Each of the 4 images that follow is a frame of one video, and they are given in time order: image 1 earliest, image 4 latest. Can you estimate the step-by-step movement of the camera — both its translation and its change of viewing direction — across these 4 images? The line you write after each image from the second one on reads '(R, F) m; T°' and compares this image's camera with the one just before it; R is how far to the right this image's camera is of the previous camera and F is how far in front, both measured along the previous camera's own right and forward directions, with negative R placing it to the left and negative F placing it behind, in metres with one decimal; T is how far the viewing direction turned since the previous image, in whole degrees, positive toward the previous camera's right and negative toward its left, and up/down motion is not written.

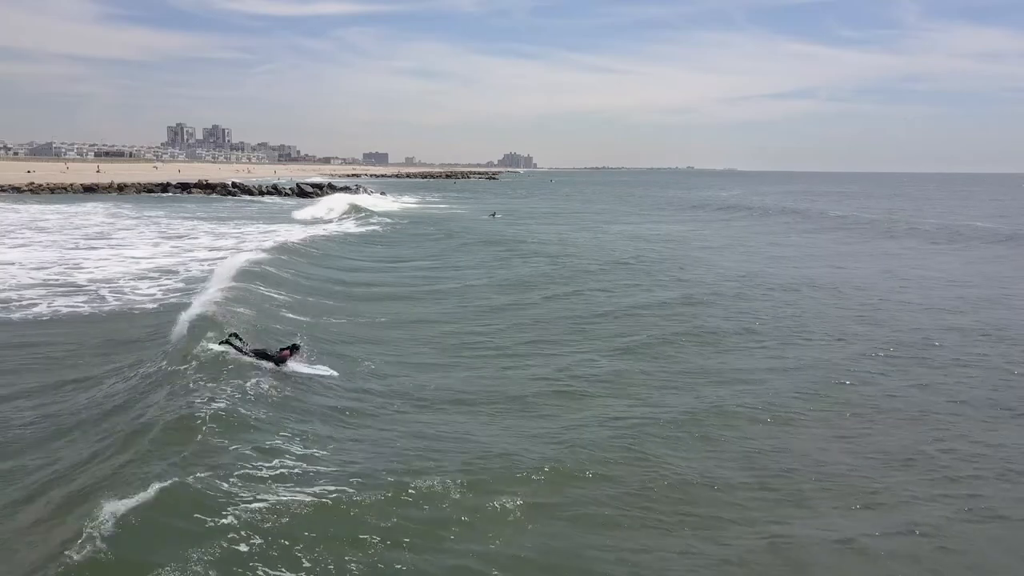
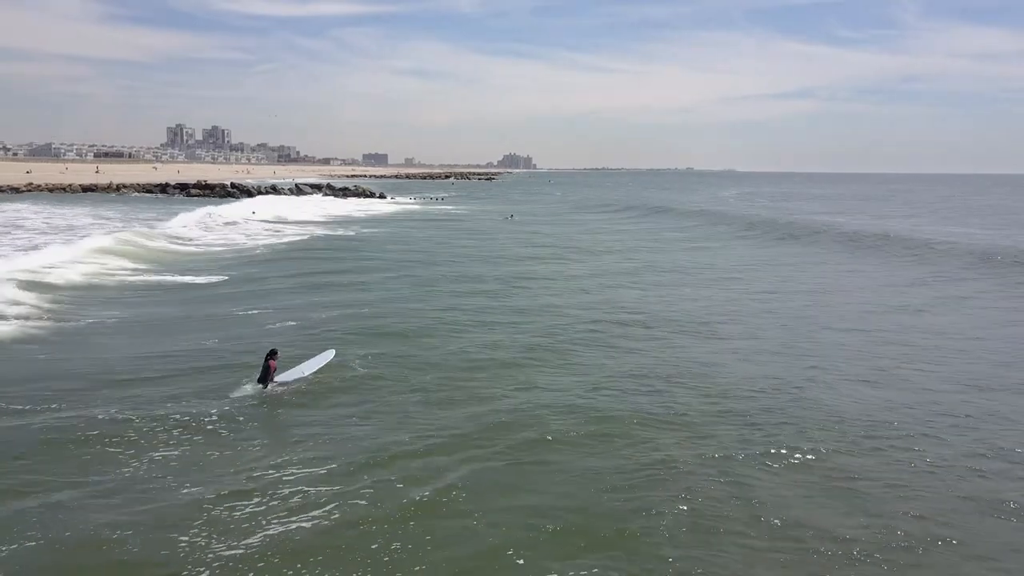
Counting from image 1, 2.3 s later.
(-0.1, -0.2) m; 0°
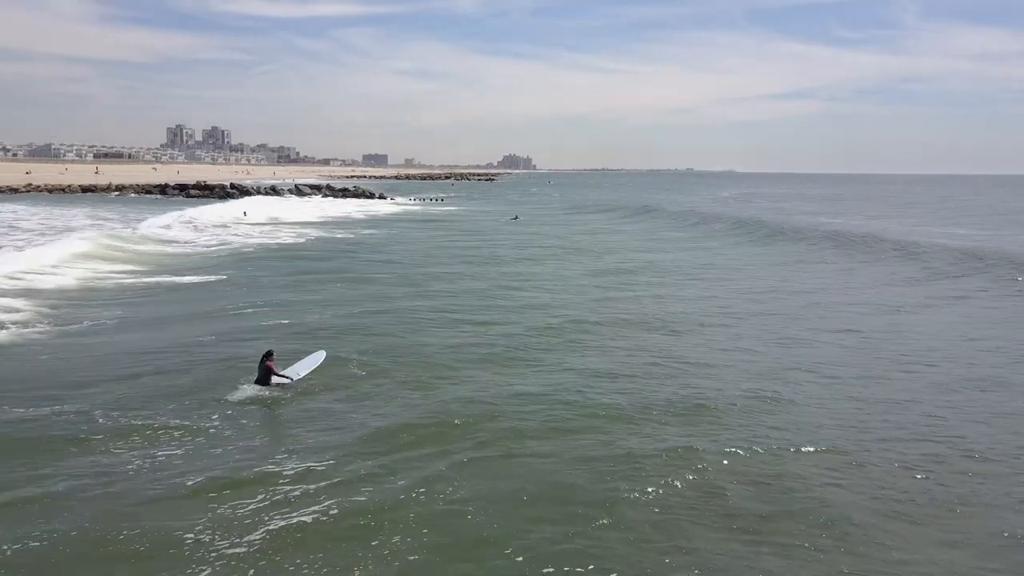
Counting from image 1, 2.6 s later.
(-0.2, +0.9) m; 0°
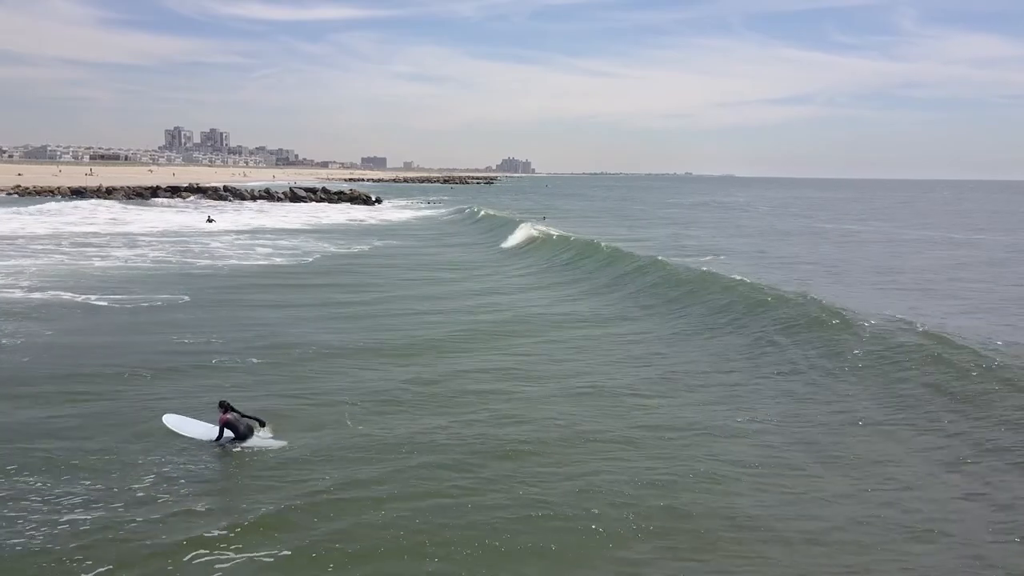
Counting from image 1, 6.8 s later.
(+0.1, +5.5) m; 0°
